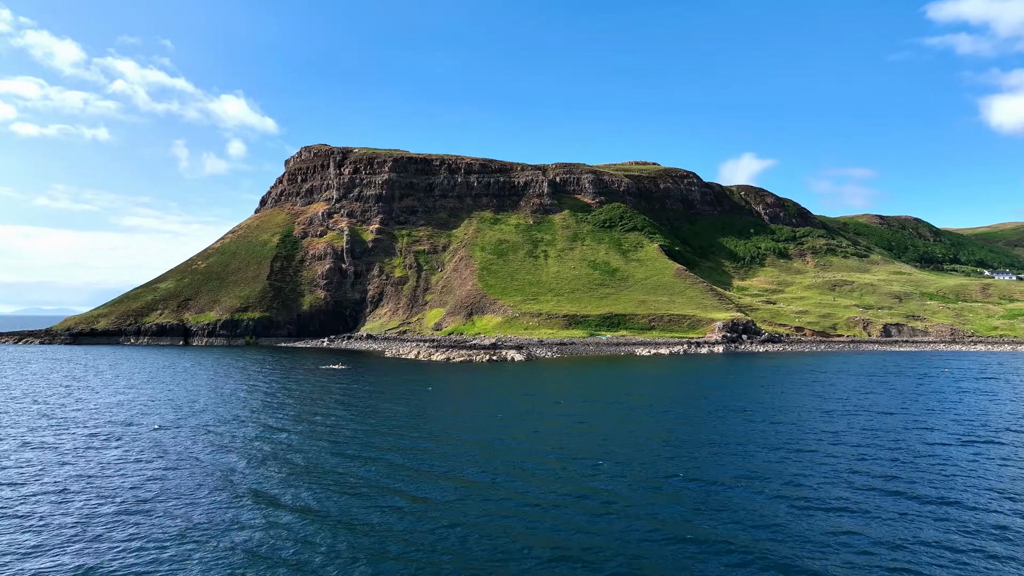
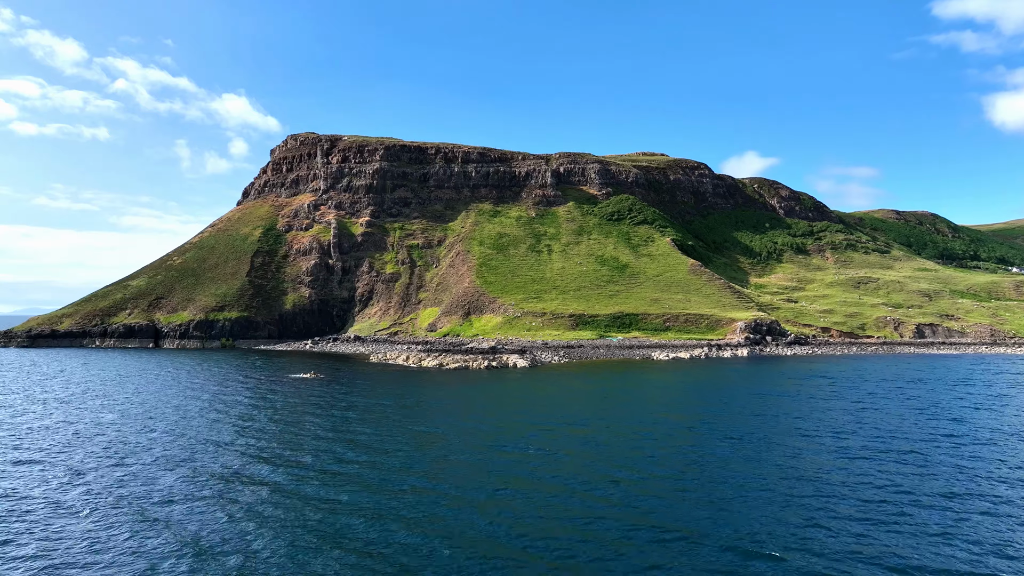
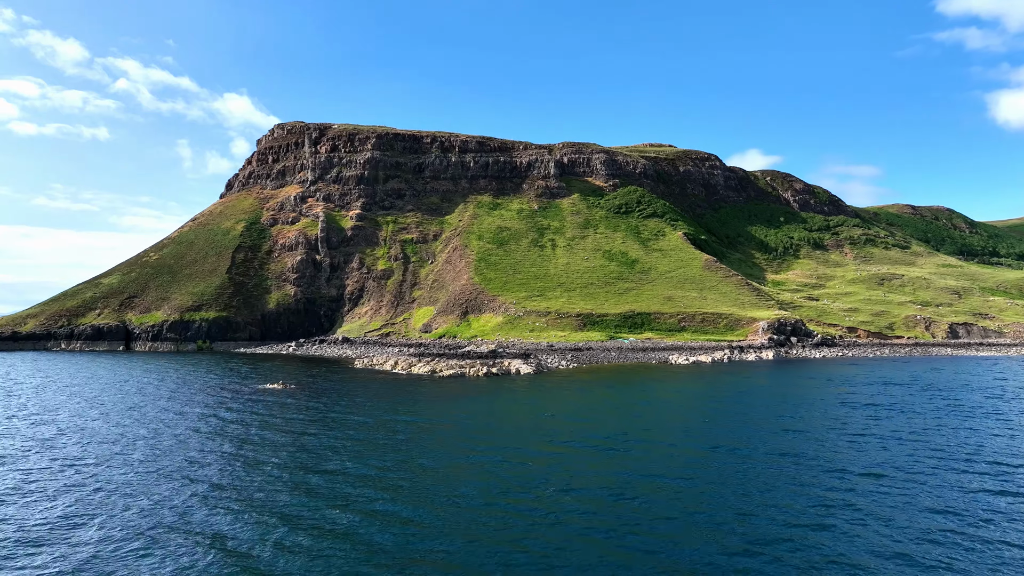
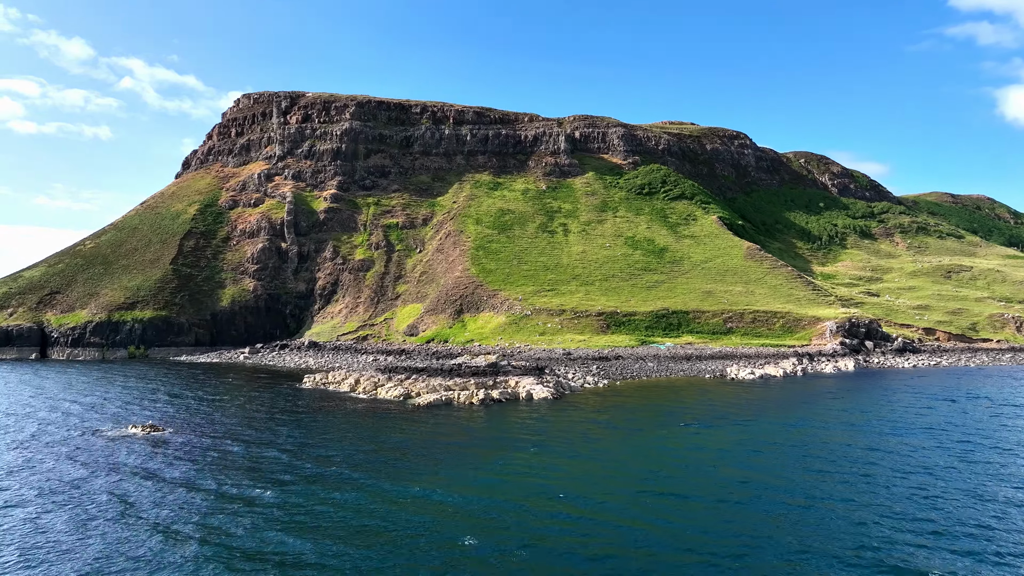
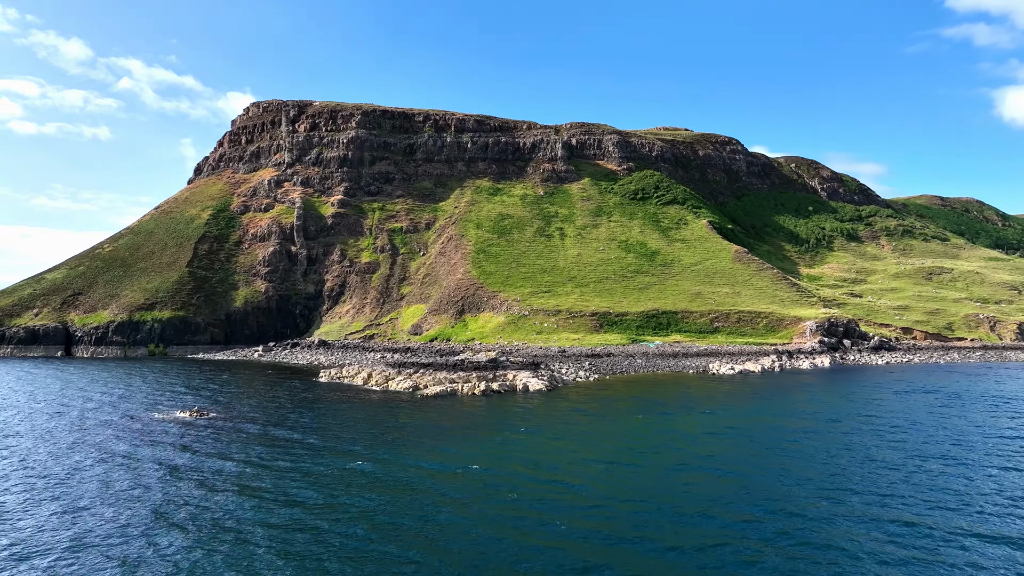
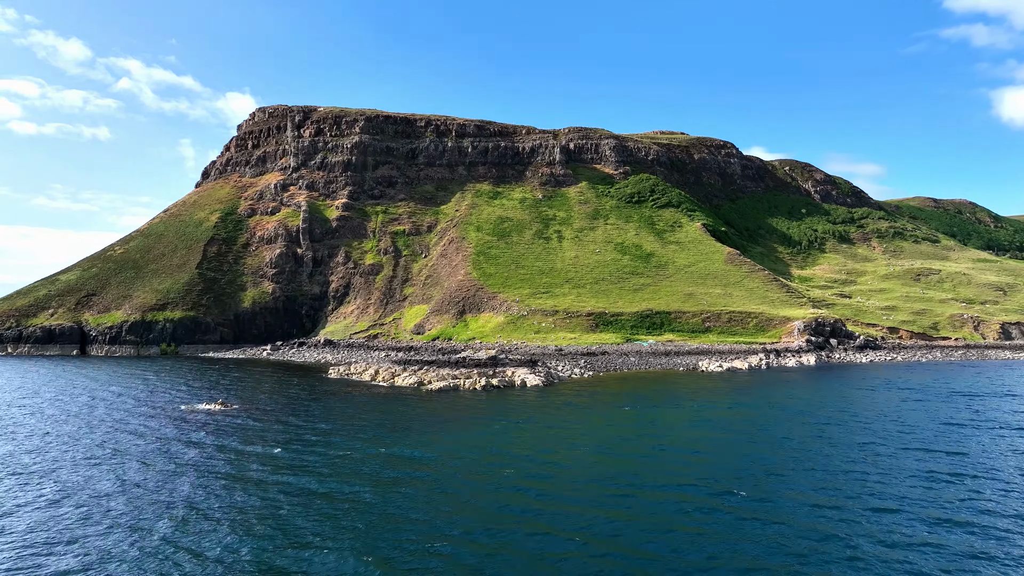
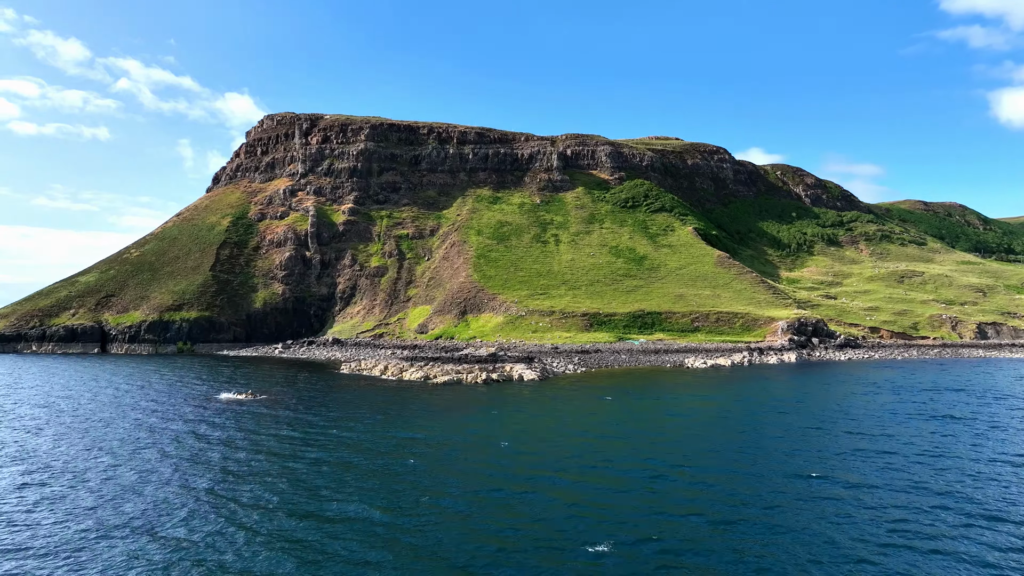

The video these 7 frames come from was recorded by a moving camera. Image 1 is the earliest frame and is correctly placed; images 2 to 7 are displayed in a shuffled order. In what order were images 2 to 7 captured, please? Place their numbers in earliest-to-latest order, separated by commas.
2, 3, 7, 6, 5, 4
